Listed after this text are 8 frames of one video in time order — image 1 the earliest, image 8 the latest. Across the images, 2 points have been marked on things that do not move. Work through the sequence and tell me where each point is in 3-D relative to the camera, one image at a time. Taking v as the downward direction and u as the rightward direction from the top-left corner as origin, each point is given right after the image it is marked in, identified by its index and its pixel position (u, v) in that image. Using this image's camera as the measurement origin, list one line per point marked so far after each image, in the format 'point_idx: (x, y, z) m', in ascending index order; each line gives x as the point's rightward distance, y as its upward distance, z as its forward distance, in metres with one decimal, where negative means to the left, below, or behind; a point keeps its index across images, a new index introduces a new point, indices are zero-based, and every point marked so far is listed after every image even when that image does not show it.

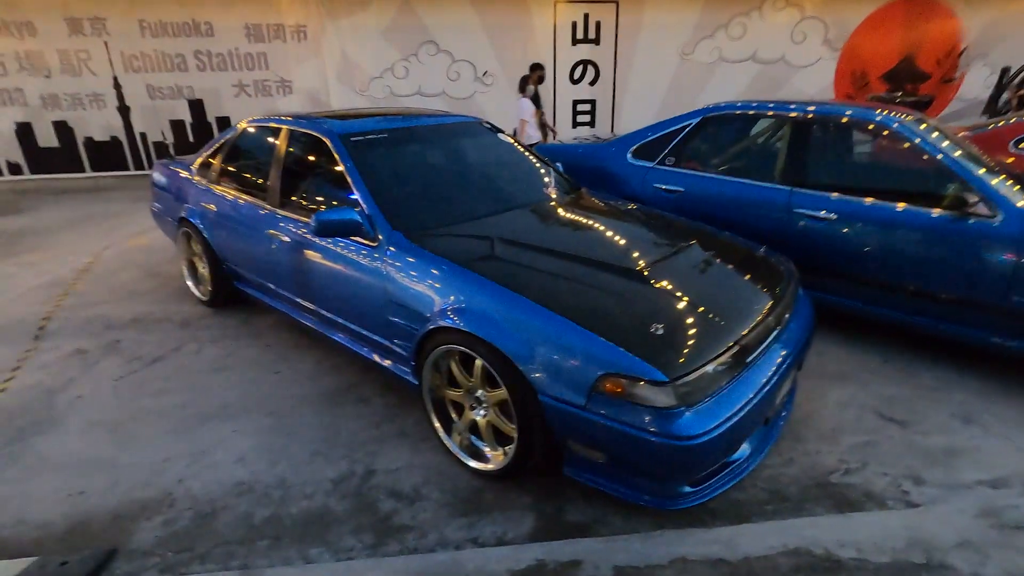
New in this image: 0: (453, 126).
0: (-0.4, +1.2, +3.9) m
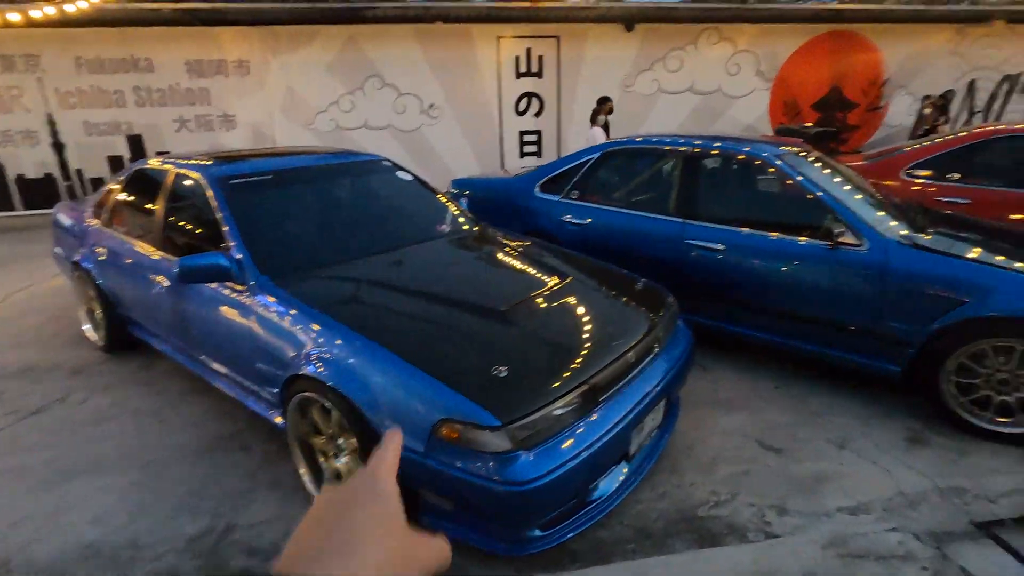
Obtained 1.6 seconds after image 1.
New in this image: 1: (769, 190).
0: (-1.2, +0.9, +3.9) m
1: (+1.8, +0.7, +3.8) m
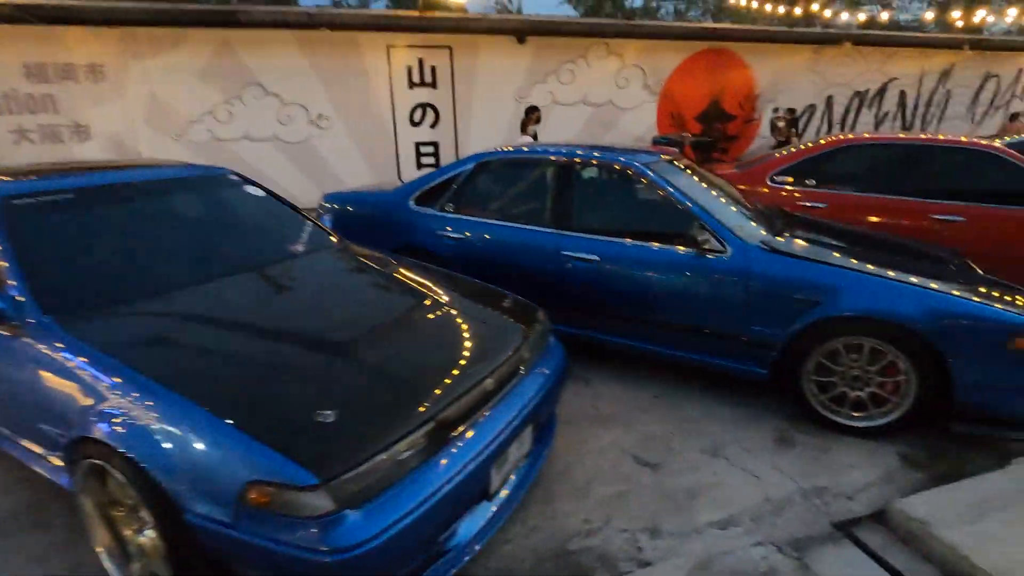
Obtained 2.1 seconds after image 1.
0: (-2.1, +0.7, +3.4) m
1: (+0.9, +0.6, +3.7) m
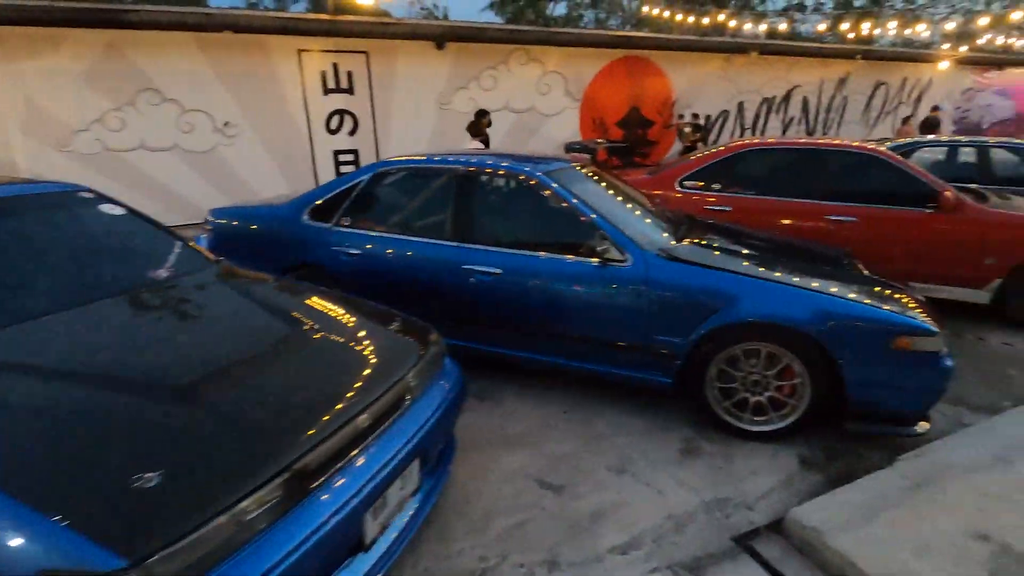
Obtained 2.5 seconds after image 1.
0: (-2.8, +0.5, +3.0) m
1: (+0.2, +0.5, +3.6) m
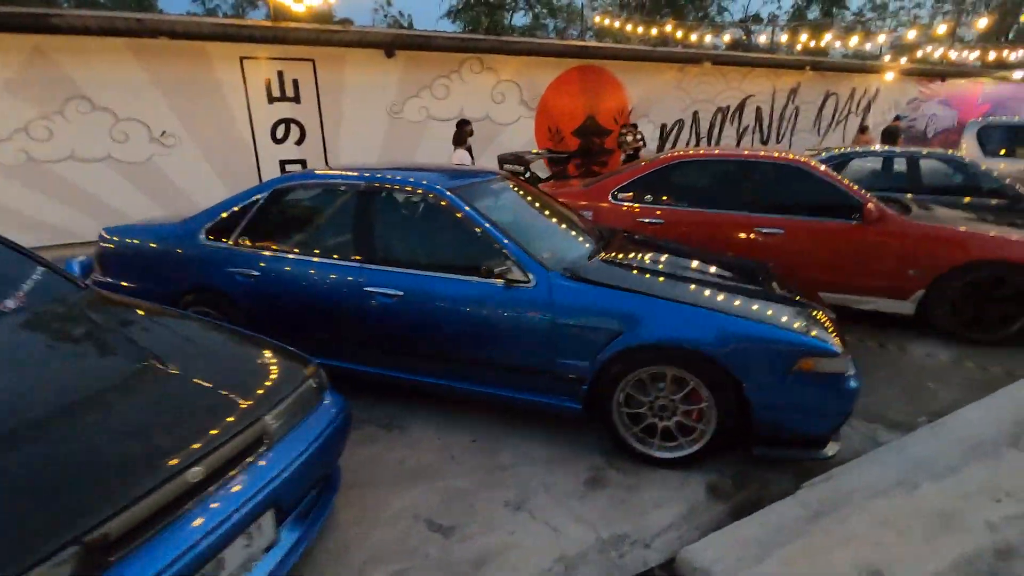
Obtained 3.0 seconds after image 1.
0: (-3.4, +0.3, +2.7) m
1: (-0.4, +0.4, +3.4) m
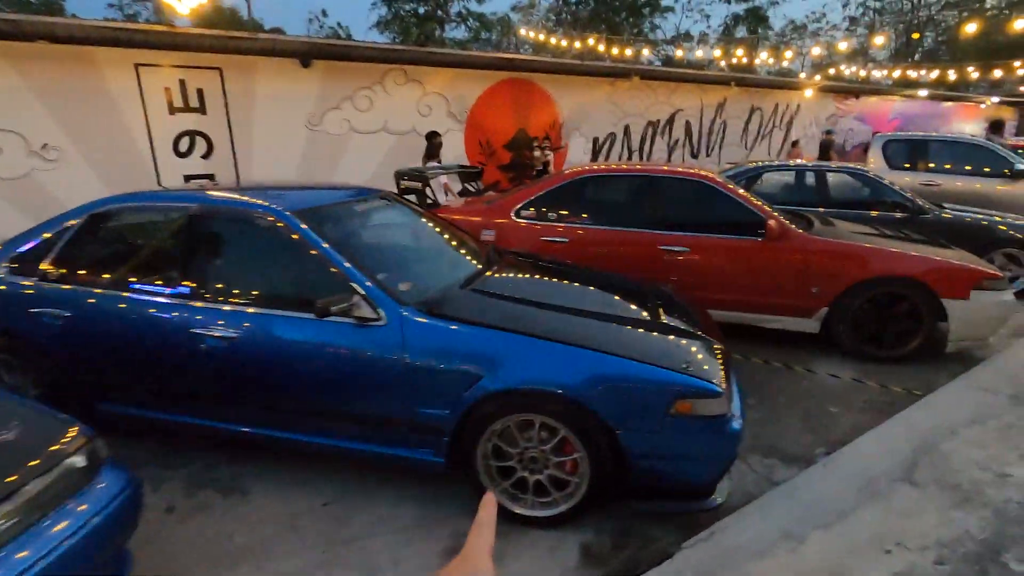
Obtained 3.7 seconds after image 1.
0: (-4.1, +0.1, +1.9) m
1: (-1.2, +0.2, +3.0) m
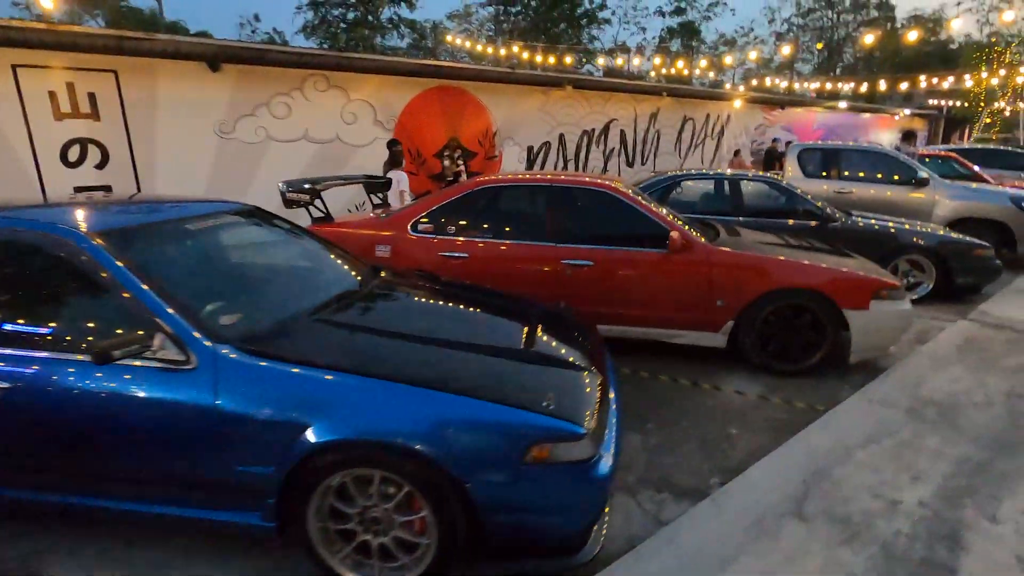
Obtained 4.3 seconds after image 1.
0: (-4.7, -0.1, +1.2) m
1: (-2.0, 0.0, +2.5) m
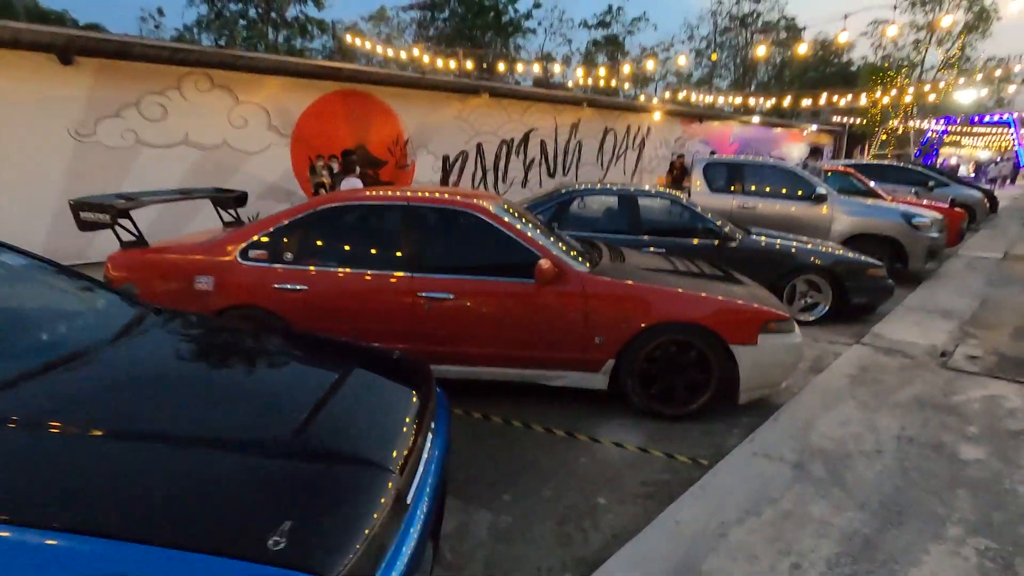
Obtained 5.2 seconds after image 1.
0: (-5.4, -0.4, -0.1) m
1: (-2.8, -0.3, +1.5) m
